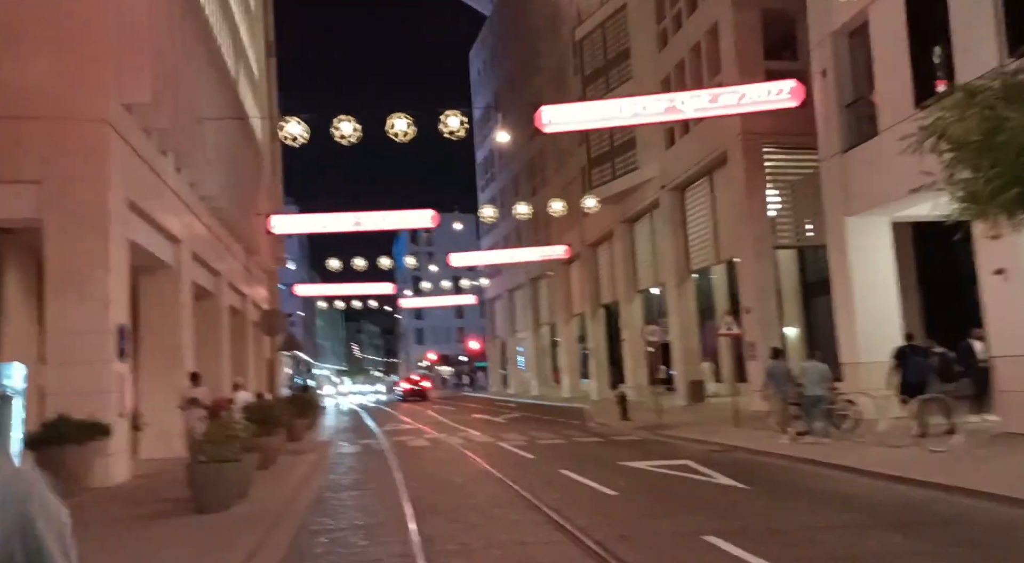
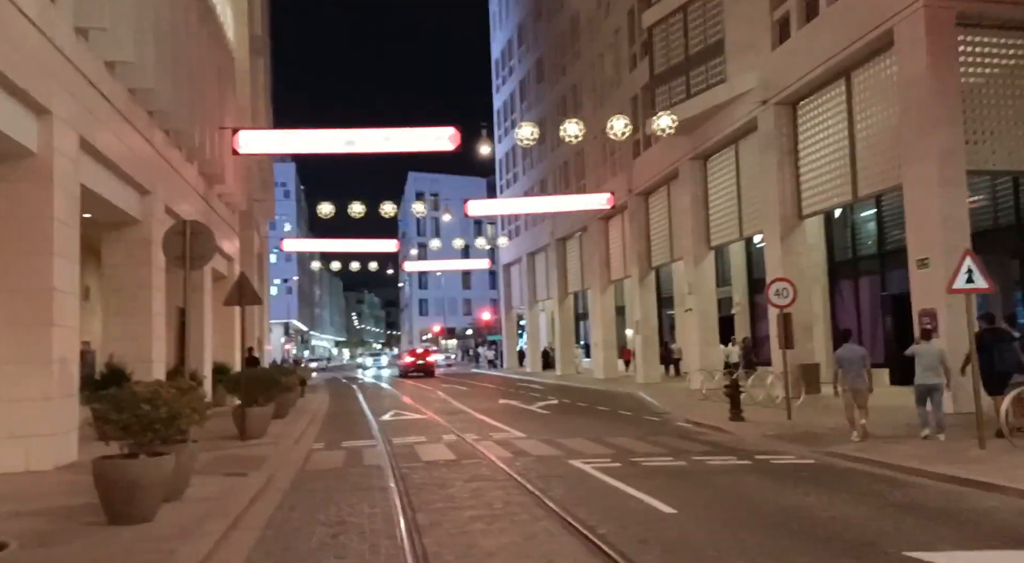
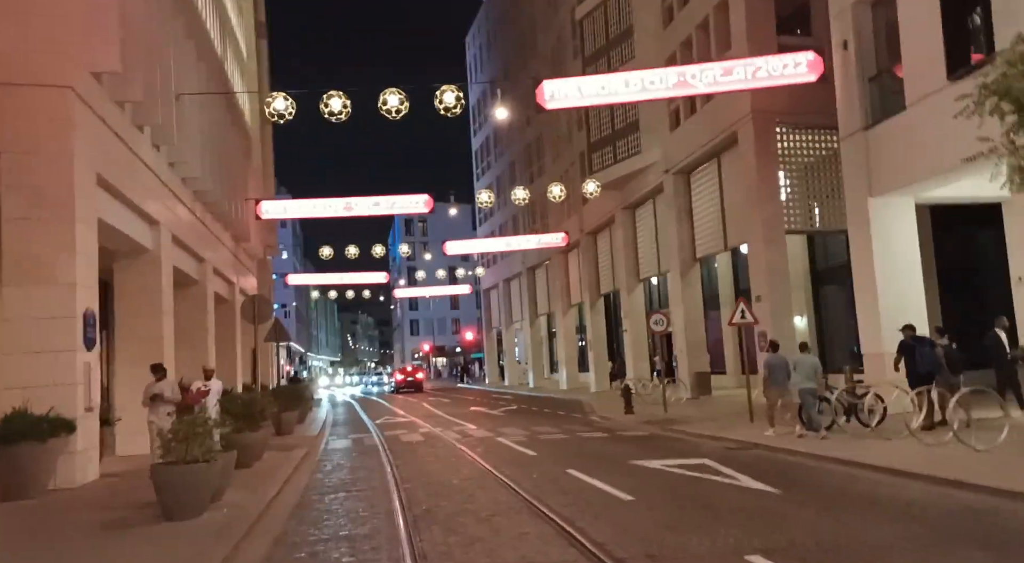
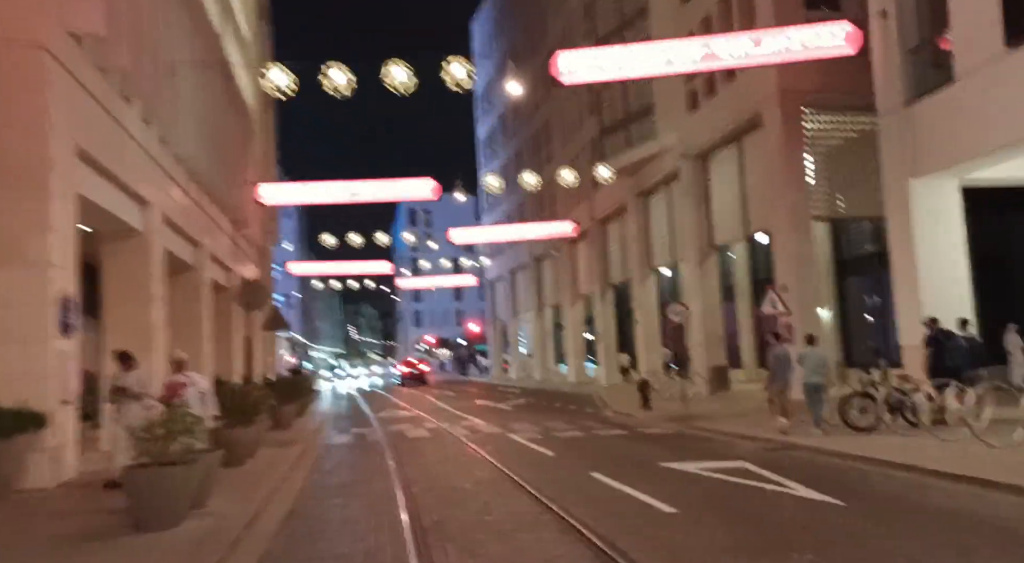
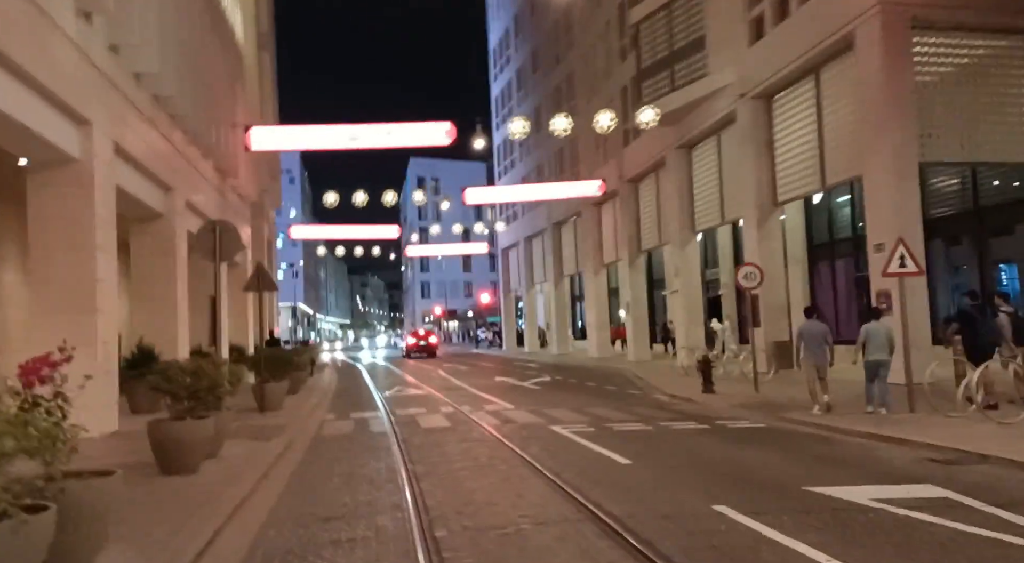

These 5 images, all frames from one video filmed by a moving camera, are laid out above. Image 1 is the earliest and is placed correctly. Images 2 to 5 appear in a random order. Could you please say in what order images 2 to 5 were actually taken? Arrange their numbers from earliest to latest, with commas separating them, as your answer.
3, 4, 5, 2
